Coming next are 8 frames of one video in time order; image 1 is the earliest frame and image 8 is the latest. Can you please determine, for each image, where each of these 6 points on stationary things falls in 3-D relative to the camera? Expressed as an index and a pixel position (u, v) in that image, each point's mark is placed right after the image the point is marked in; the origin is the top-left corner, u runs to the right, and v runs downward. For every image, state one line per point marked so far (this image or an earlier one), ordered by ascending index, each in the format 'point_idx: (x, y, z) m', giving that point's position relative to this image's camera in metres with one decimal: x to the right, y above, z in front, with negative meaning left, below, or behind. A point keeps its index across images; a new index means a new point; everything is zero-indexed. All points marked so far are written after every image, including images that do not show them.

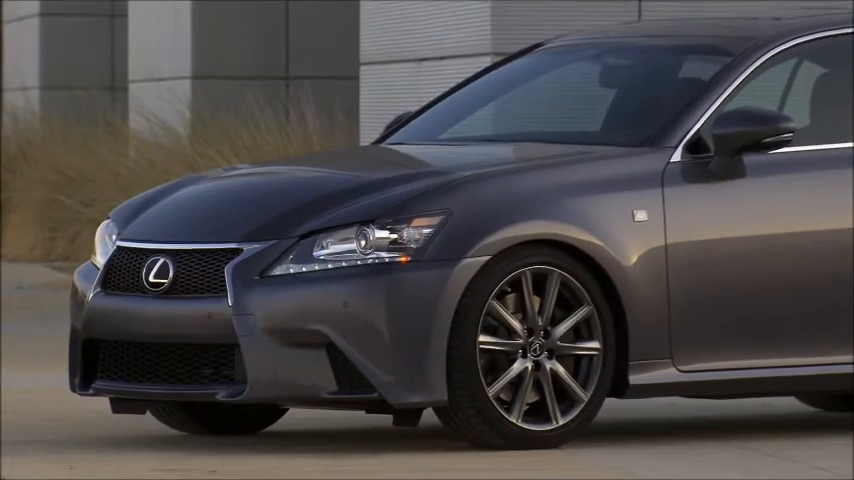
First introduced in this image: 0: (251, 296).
0: (-0.3, -0.1, +5.7) m
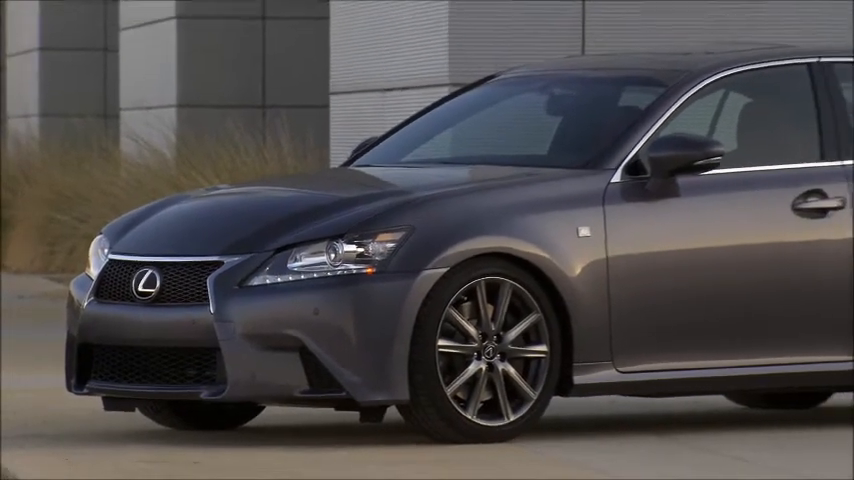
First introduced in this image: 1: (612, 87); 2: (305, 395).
0: (-0.4, -0.1, +6.4) m
1: (+0.4, +0.3, +7.2) m
2: (-0.3, -0.3, +6.4) m
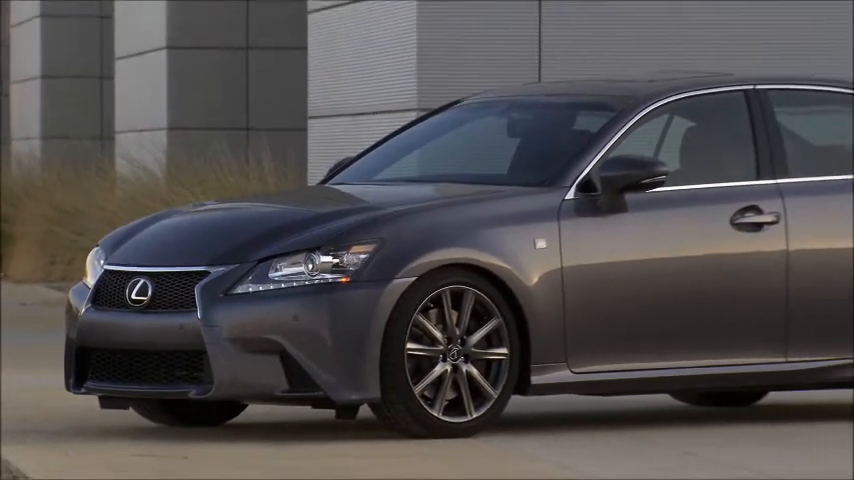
0: (-0.5, -0.2, +7.0) m
1: (+0.3, +0.3, +7.9) m
2: (-0.3, -0.3, +7.1) m
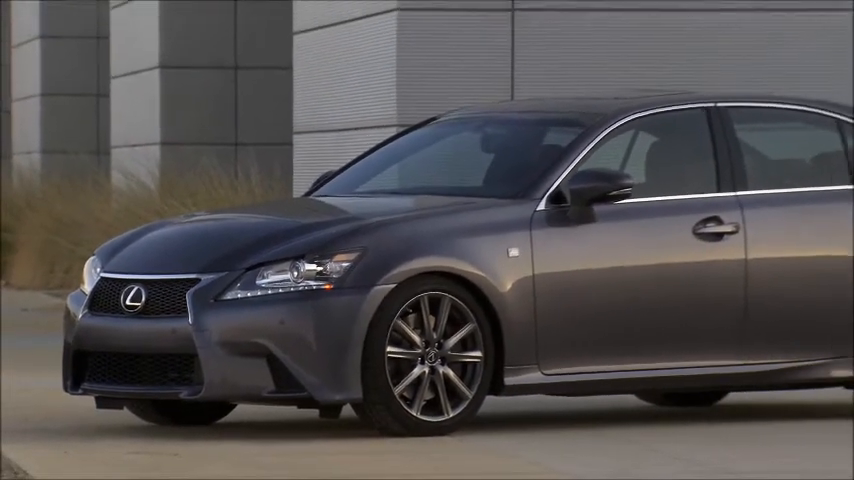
0: (-0.5, -0.2, +7.5) m
1: (+0.3, +0.3, +8.3) m
2: (-0.4, -0.4, +7.5) m
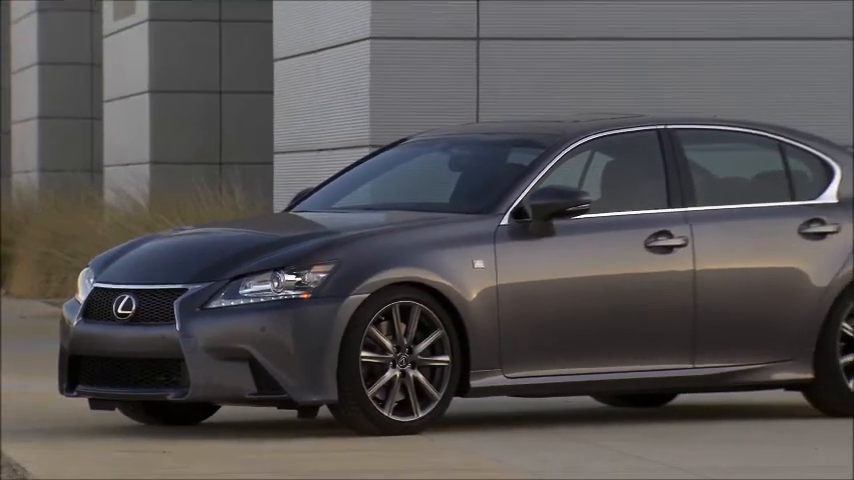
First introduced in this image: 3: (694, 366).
0: (-0.6, -0.2, +8.1) m
1: (+0.2, +0.3, +8.9) m
2: (-0.4, -0.4, +8.1) m
3: (+0.7, -0.3, +8.7) m
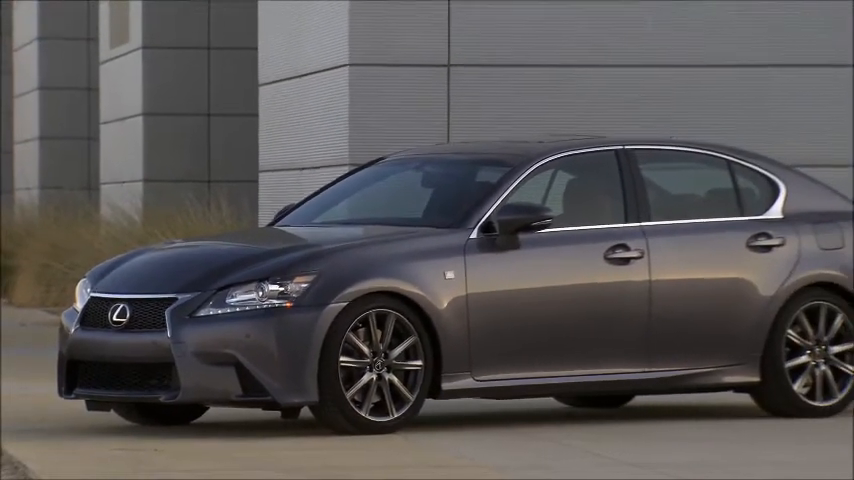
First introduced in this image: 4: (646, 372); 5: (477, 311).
0: (-0.7, -0.2, +8.7) m
1: (+0.1, +0.2, +9.6) m
2: (-0.5, -0.4, +8.8) m
3: (+0.7, -0.4, +9.4) m
4: (+0.7, -0.4, +9.4) m
5: (+0.1, -0.2, +9.1) m
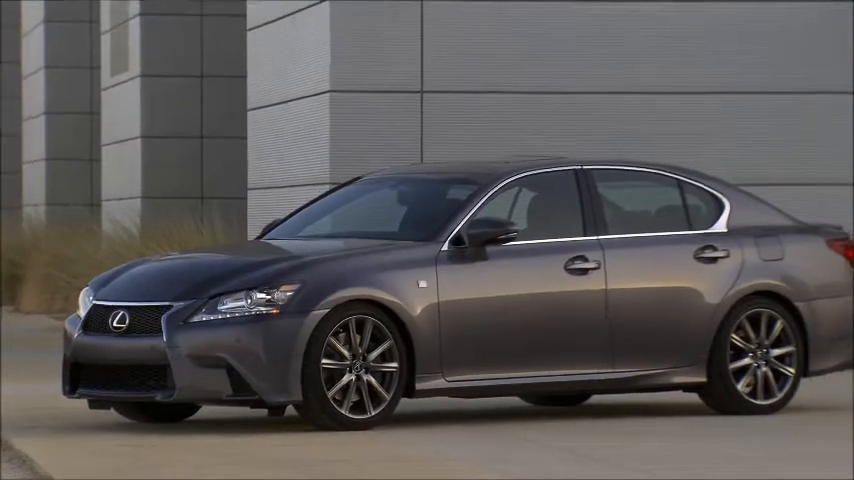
0: (-0.7, -0.3, +9.6) m
1: (+0.1, +0.2, +10.4) m
2: (-0.6, -0.5, +9.6) m
3: (+0.6, -0.4, +10.3) m
4: (+0.6, -0.4, +10.3) m
5: (+0.1, -0.2, +9.9) m
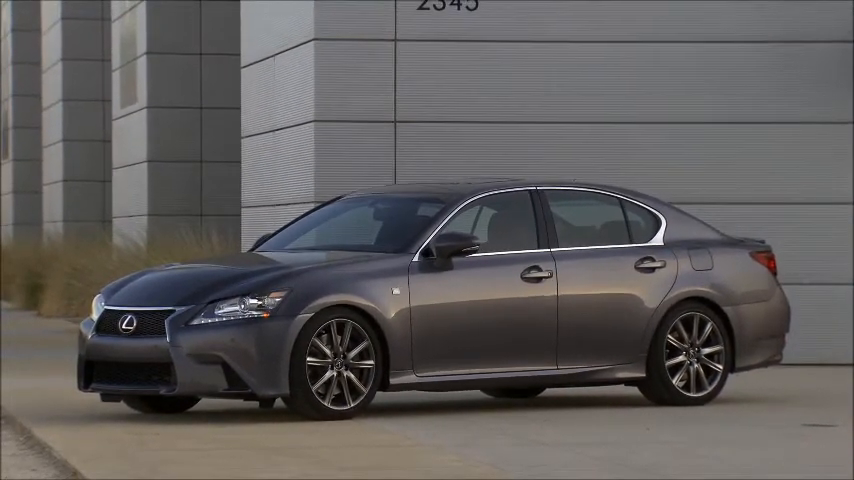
0: (-0.8, -0.3, +10.9) m
1: (0.0, +0.1, +11.8) m
2: (-0.7, -0.5, +11.0) m
3: (+0.5, -0.5, +11.6) m
4: (+0.5, -0.5, +11.6) m
5: (0.0, -0.3, +11.3) m
